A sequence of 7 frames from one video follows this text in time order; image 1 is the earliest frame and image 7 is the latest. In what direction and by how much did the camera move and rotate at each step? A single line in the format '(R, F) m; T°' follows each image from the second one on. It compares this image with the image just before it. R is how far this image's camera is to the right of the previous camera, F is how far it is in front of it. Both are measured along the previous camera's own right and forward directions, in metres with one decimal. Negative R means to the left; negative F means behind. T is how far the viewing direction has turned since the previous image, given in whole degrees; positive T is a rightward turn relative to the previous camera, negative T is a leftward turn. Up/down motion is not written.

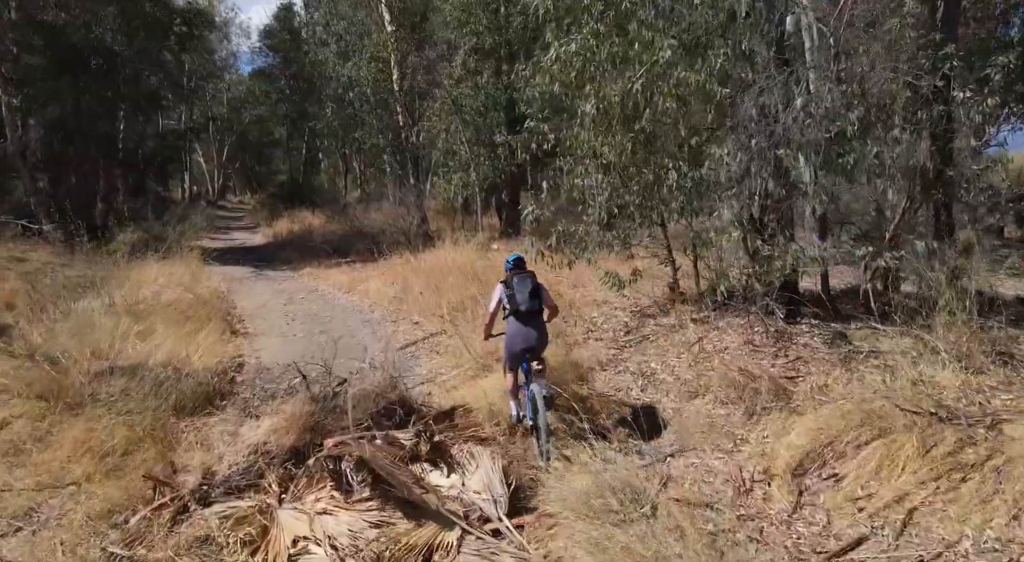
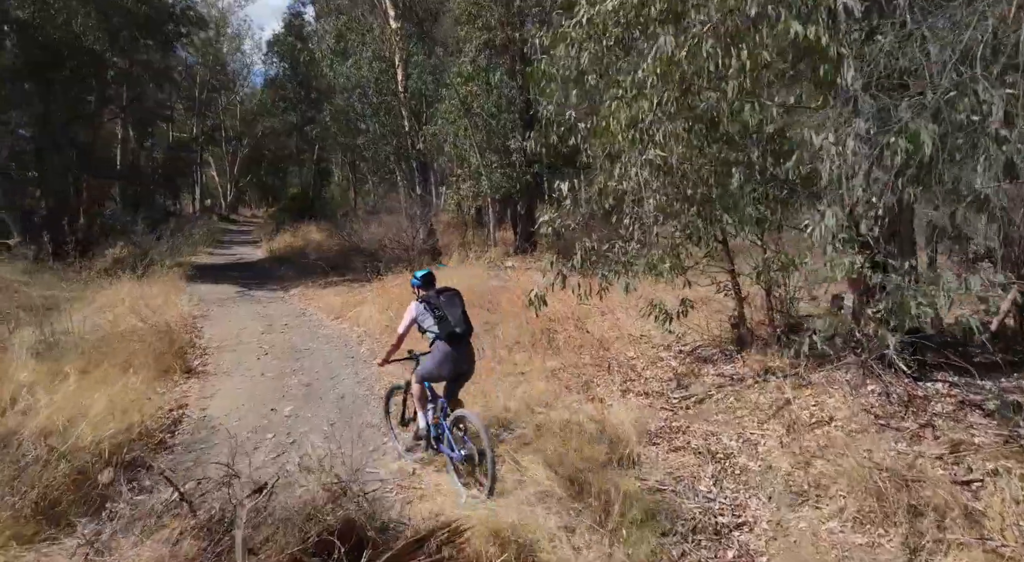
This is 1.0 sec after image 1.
(0.0, +2.0) m; -1°
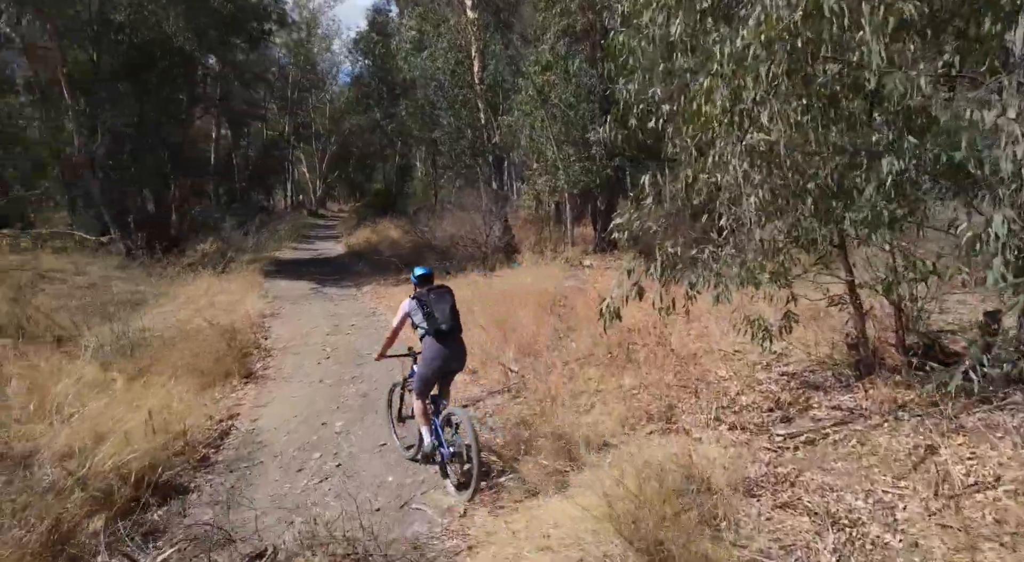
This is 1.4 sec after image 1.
(+0.1, +0.8) m; -6°
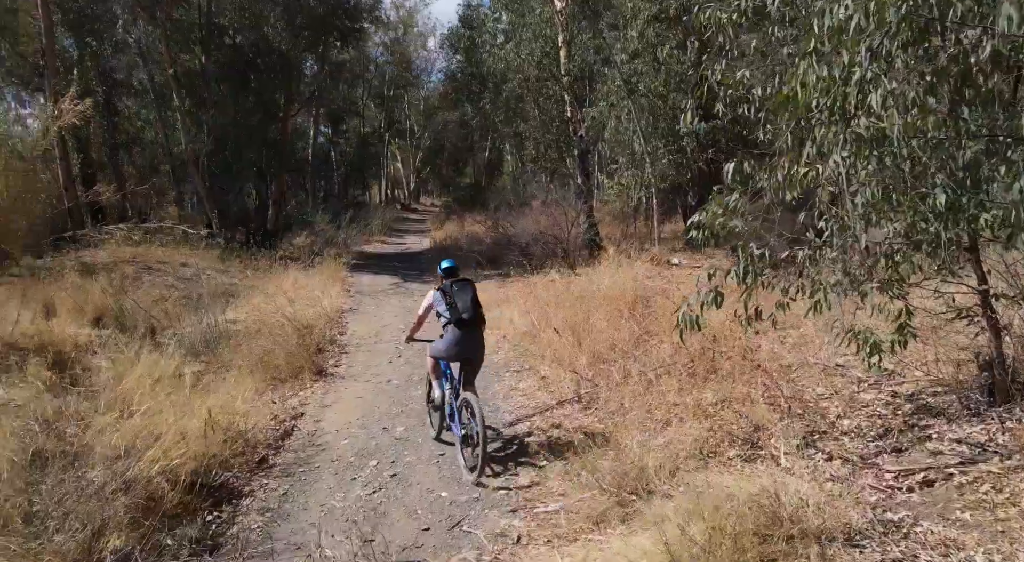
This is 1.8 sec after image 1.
(+0.2, +0.5) m; -7°
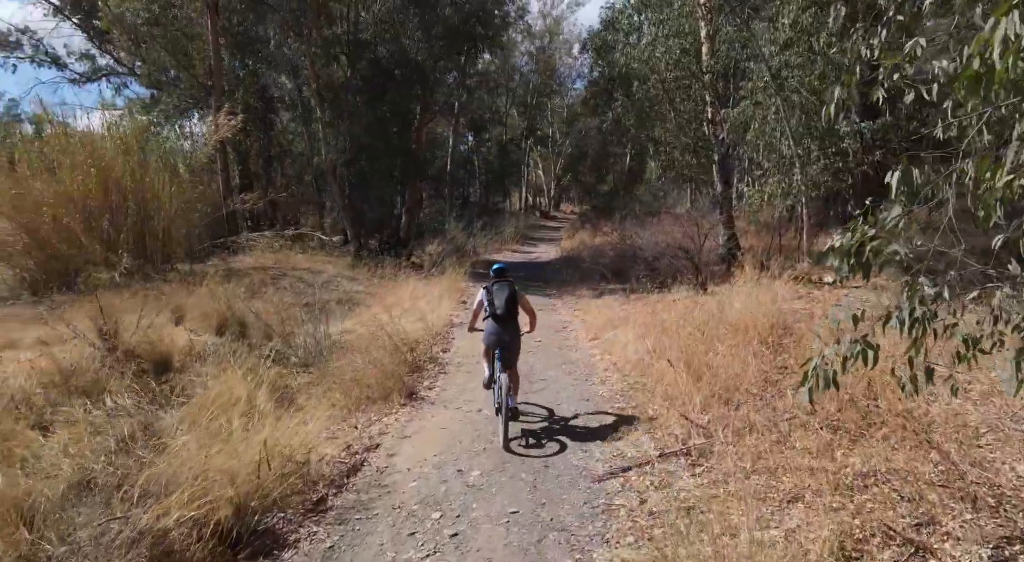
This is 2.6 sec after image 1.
(+0.3, +1.0) m; -11°
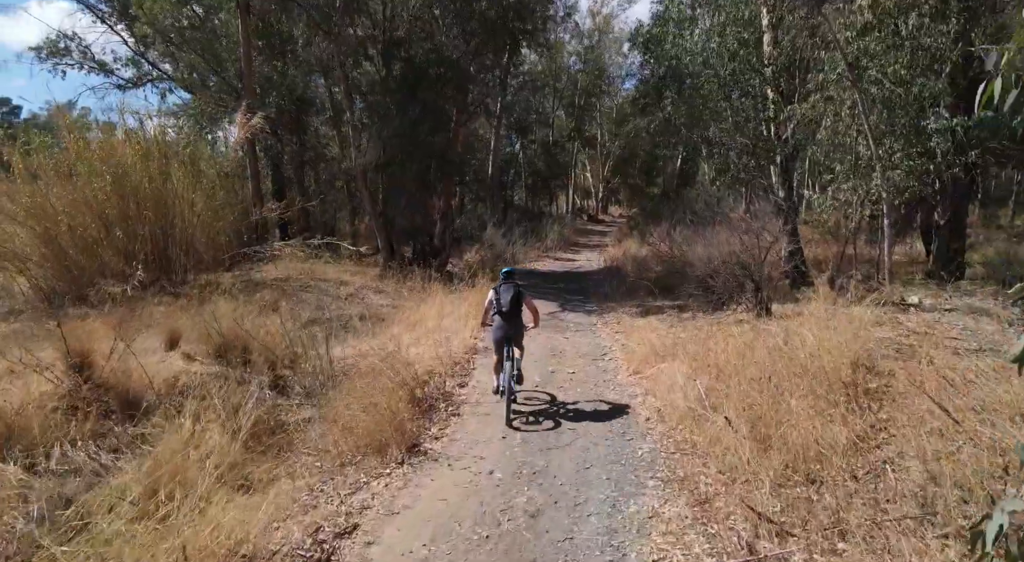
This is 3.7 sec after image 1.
(+0.3, +1.4) m; -4°
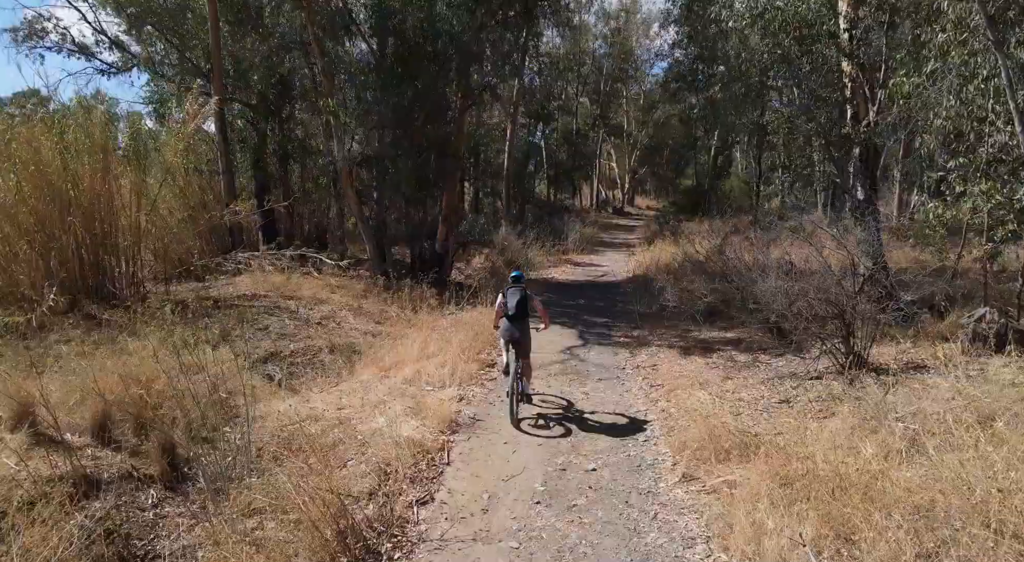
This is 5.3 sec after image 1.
(+0.3, +3.1) m; -2°
